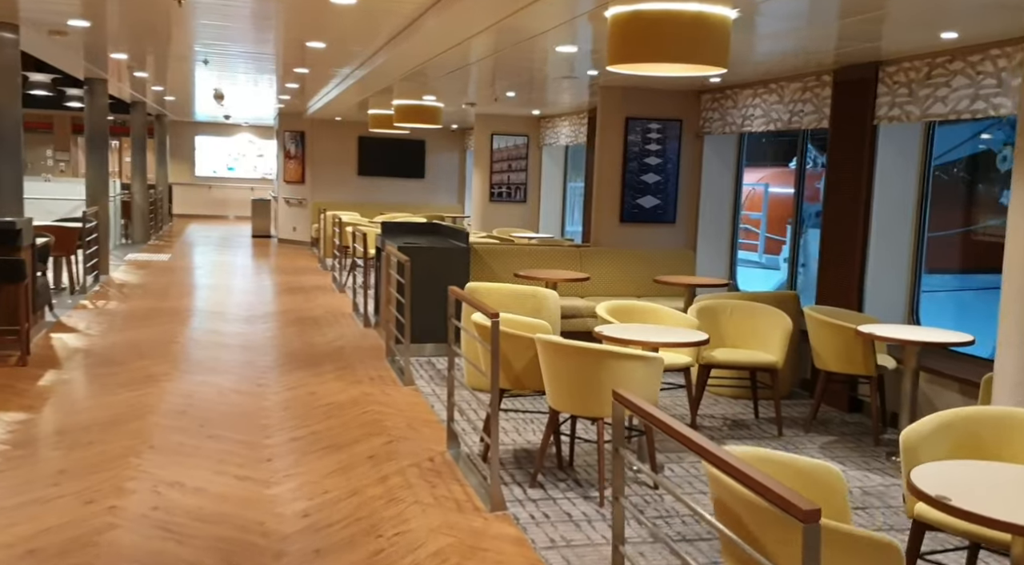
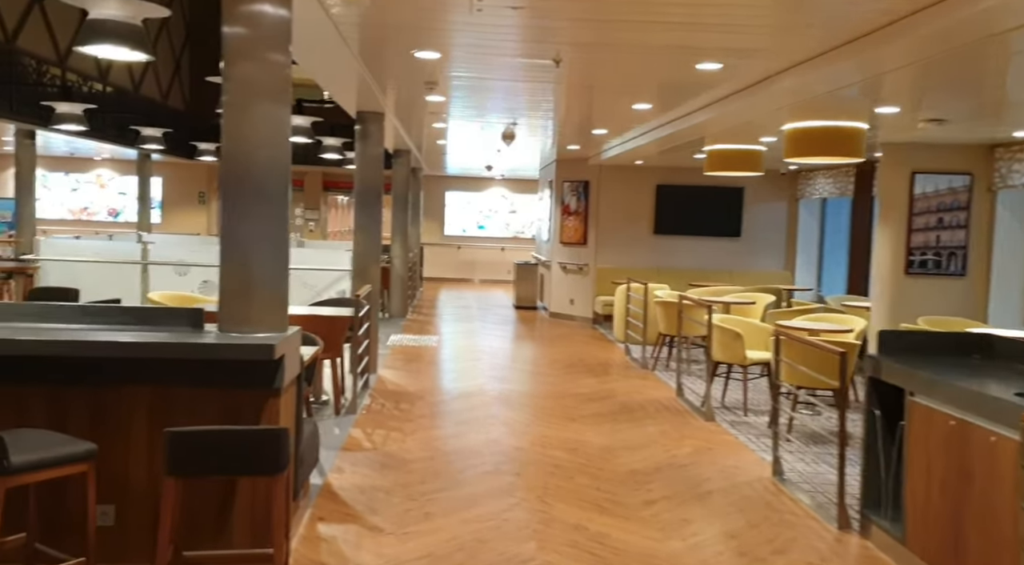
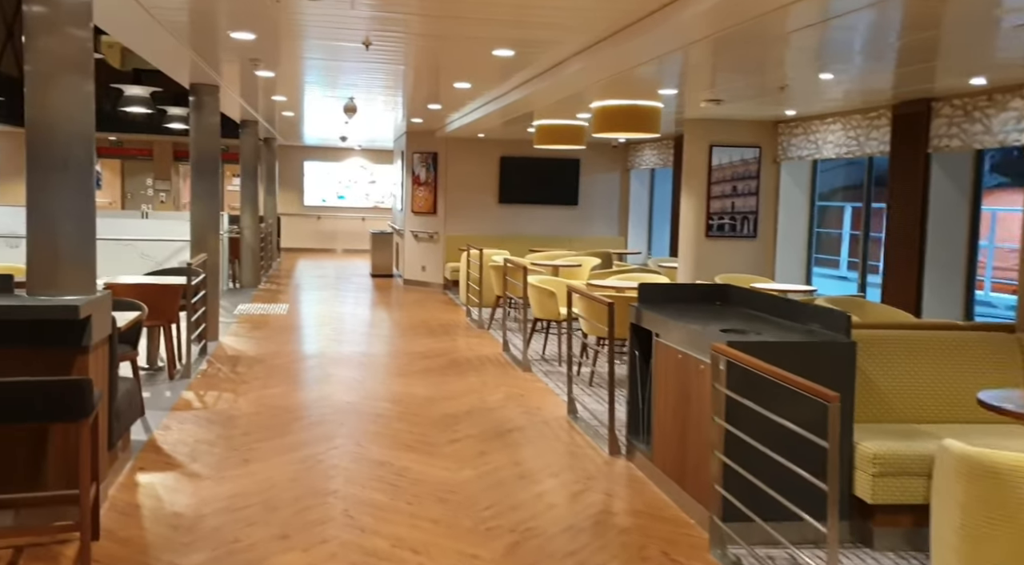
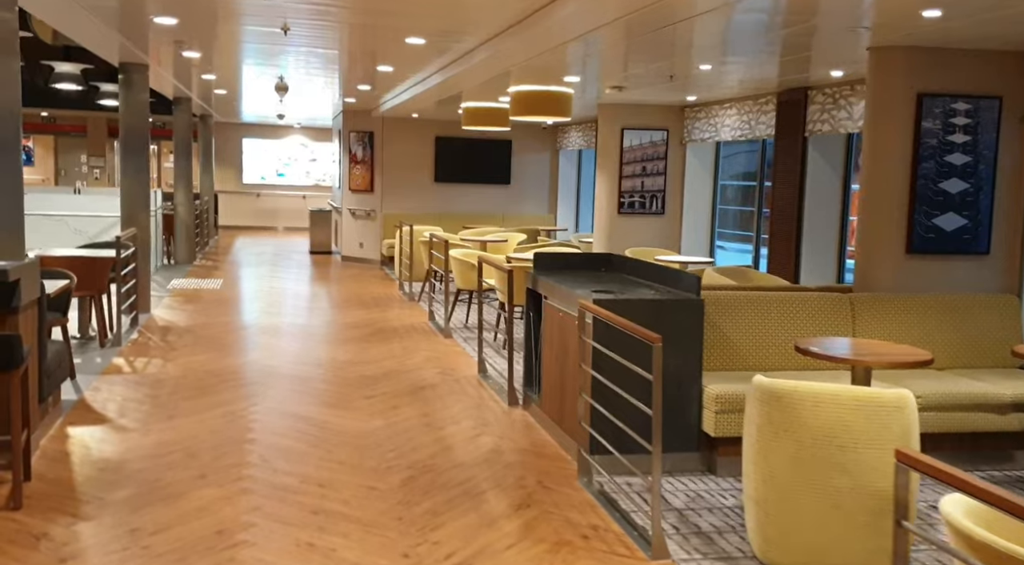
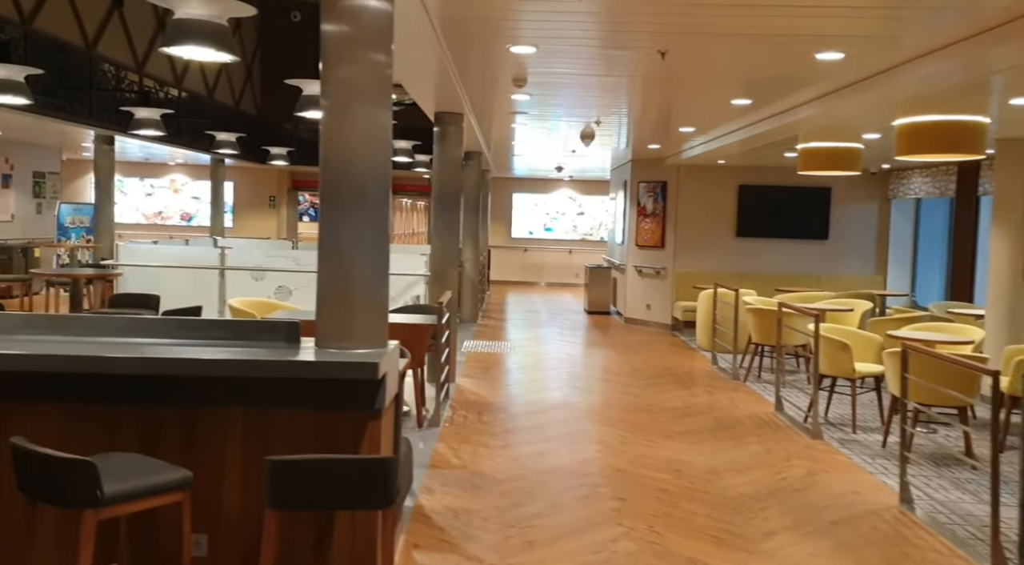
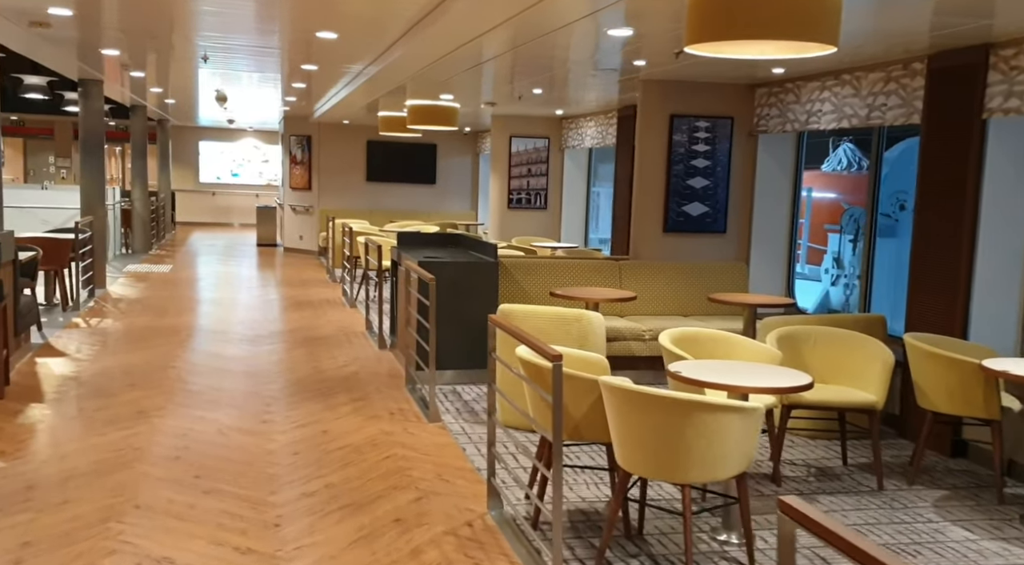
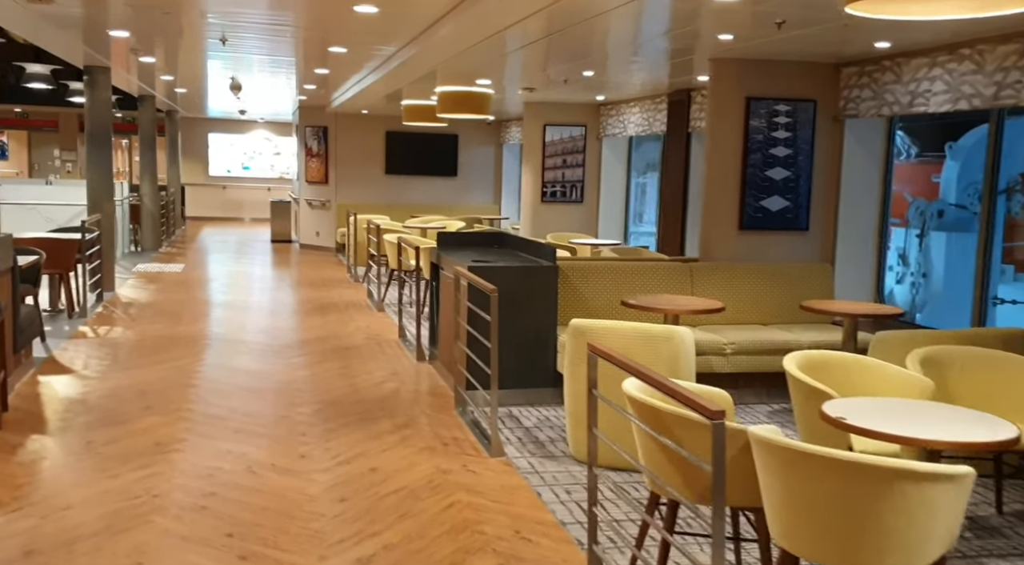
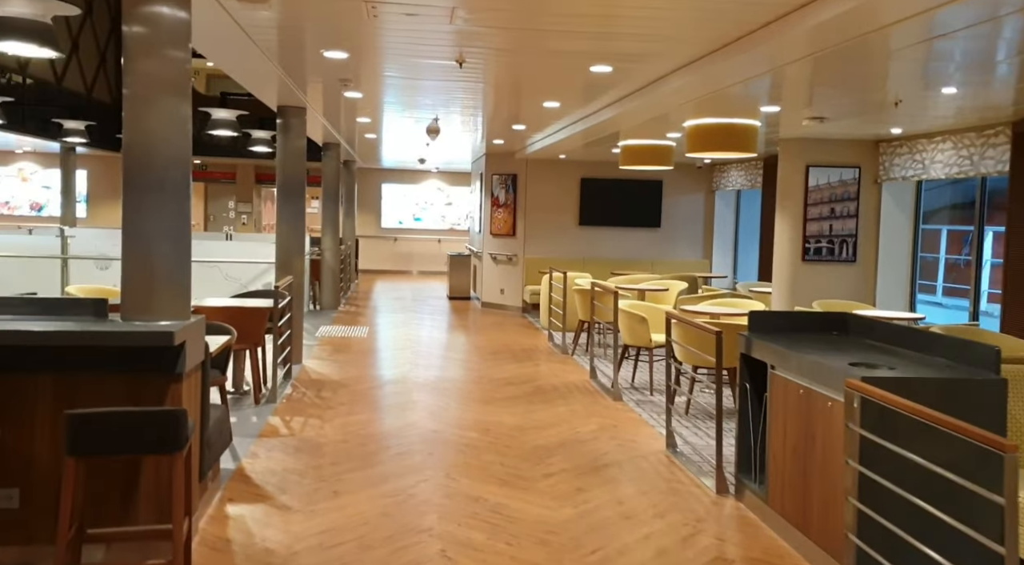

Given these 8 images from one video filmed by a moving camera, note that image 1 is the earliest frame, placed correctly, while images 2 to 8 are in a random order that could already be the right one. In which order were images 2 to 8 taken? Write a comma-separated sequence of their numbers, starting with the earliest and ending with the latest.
6, 7, 4, 3, 8, 2, 5
